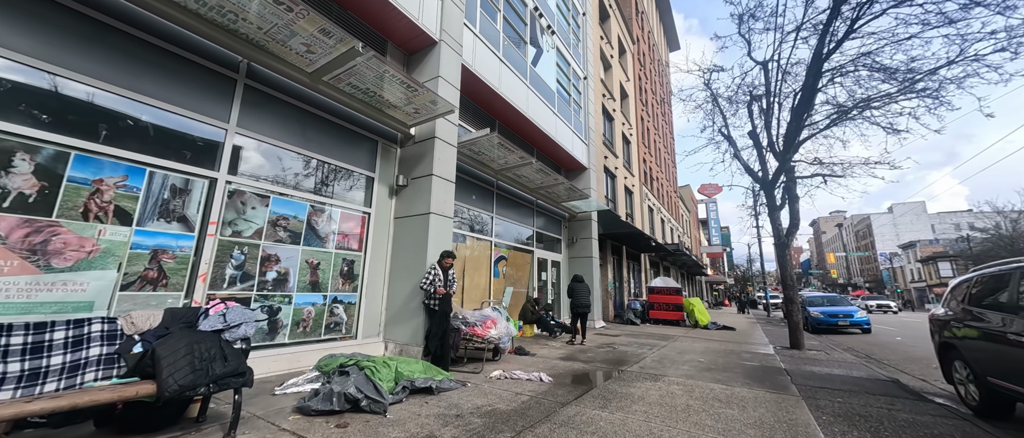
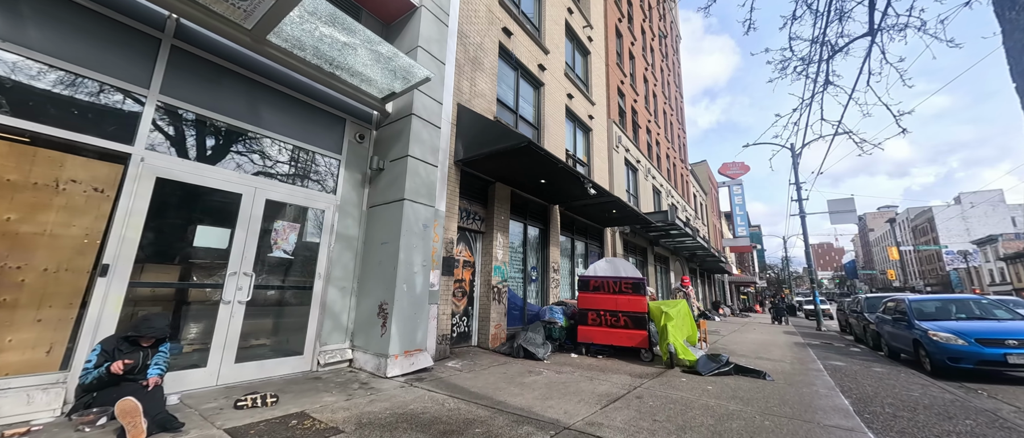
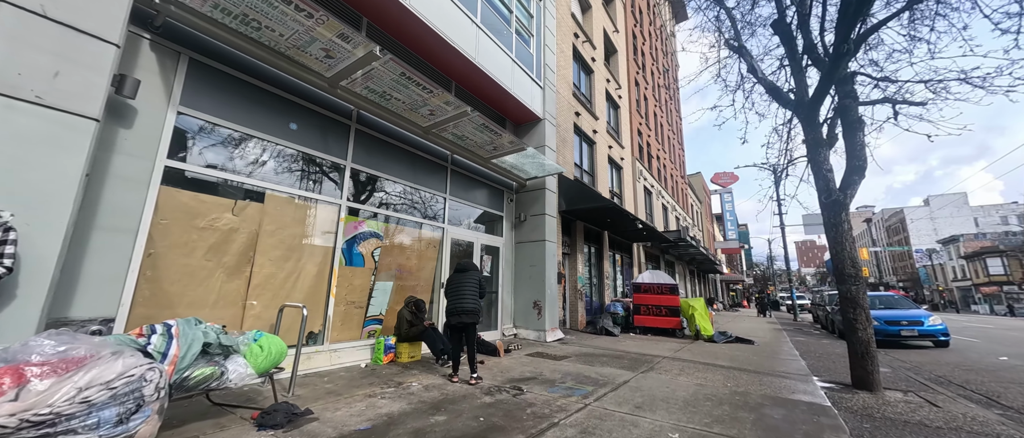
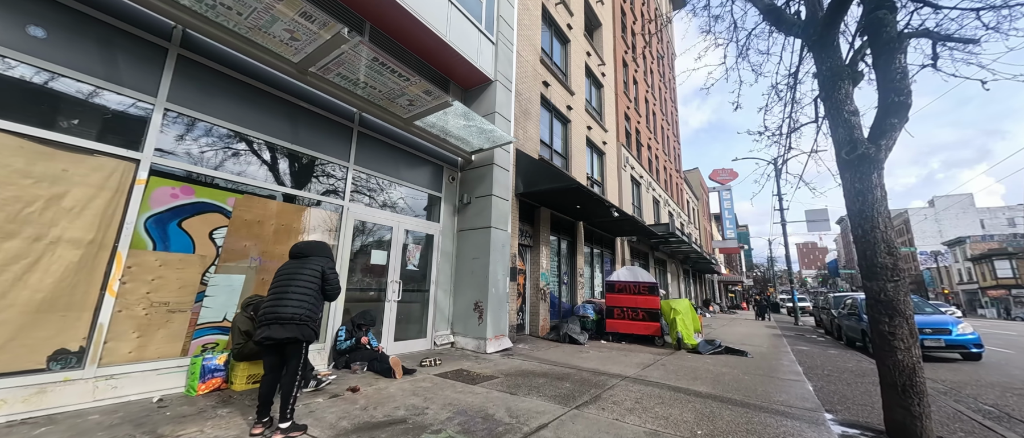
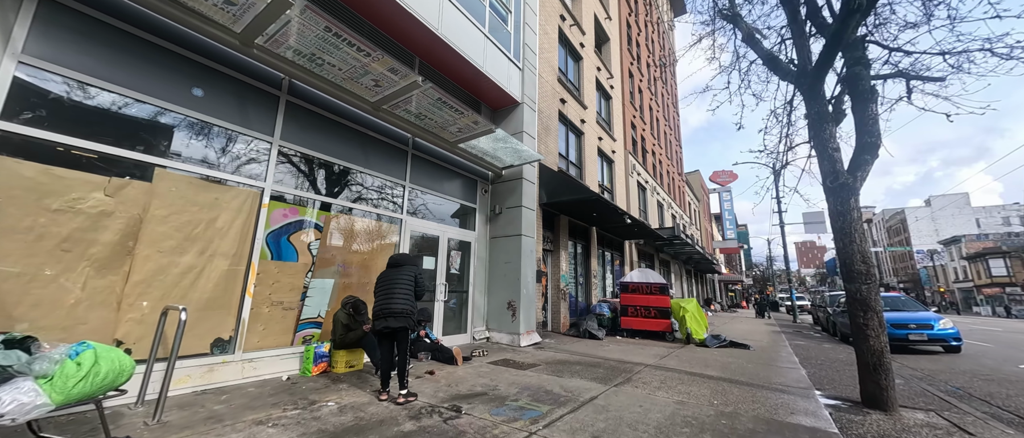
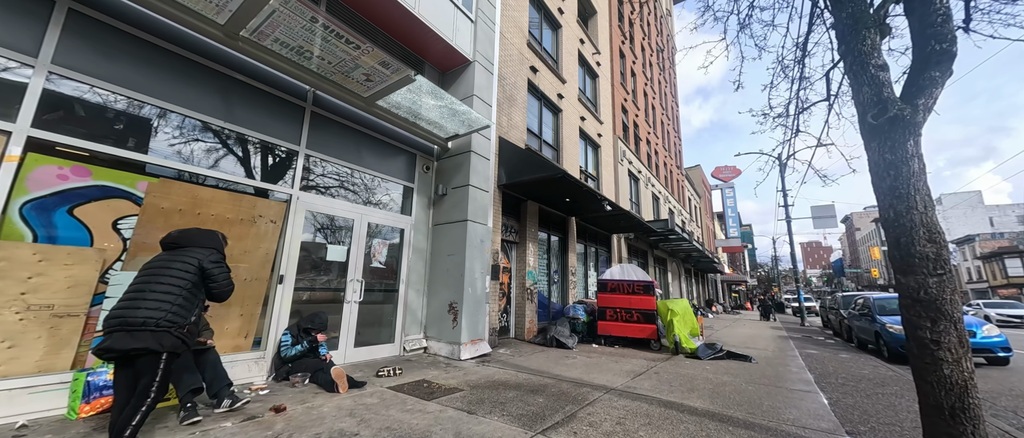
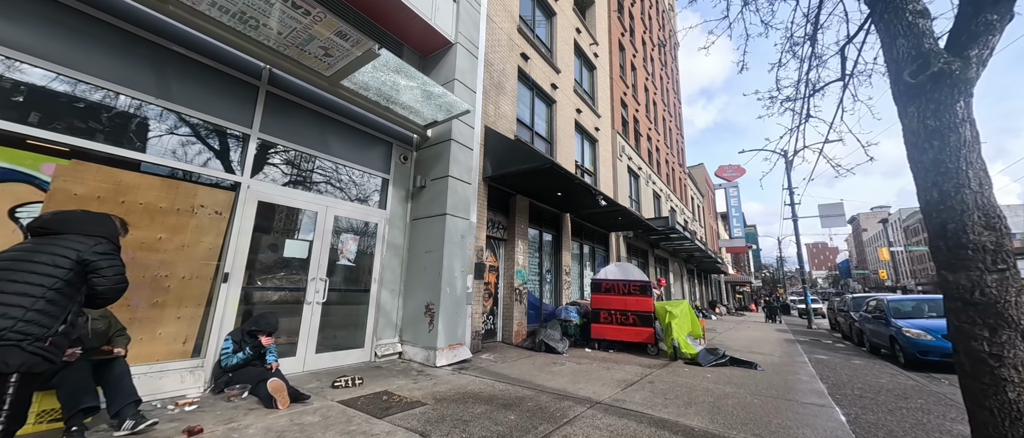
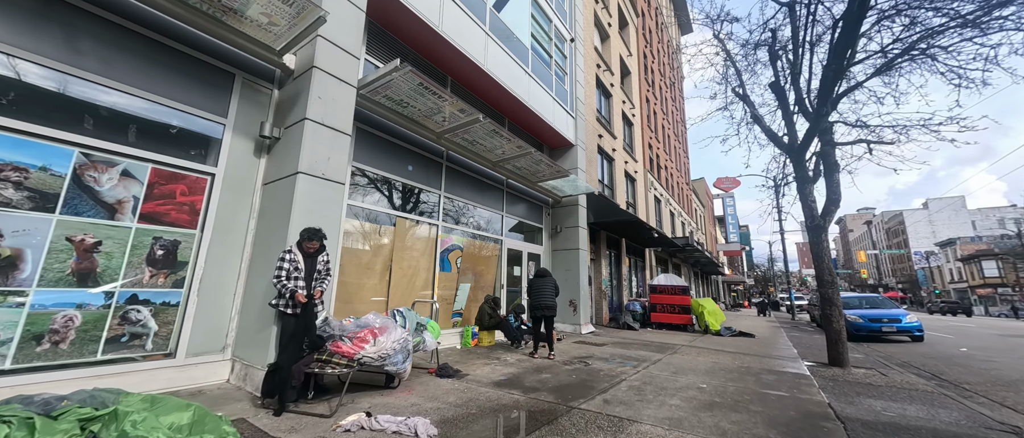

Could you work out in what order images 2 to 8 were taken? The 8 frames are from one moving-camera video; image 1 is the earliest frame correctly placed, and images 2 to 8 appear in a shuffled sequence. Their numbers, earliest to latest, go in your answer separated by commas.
8, 3, 5, 4, 6, 7, 2
